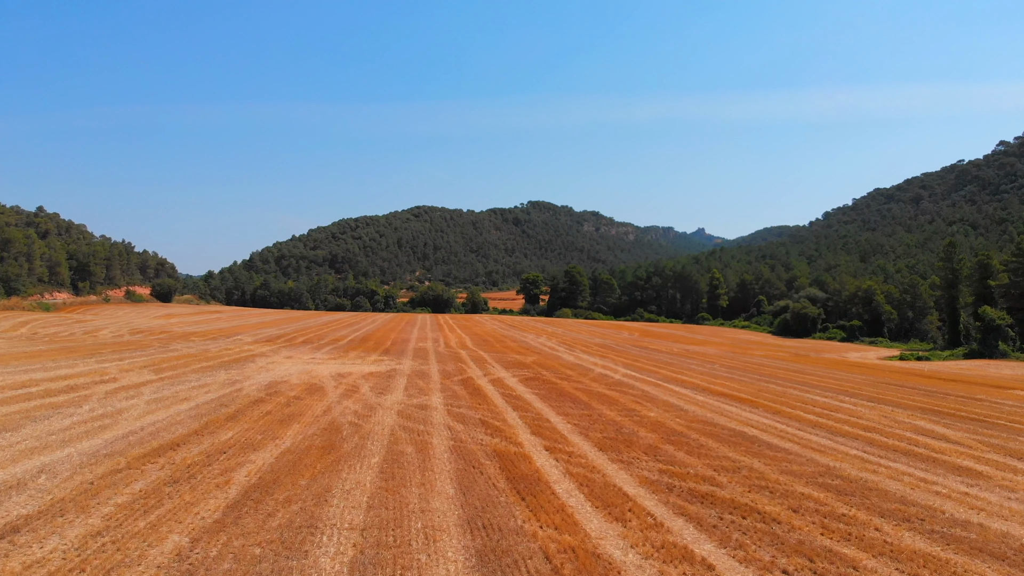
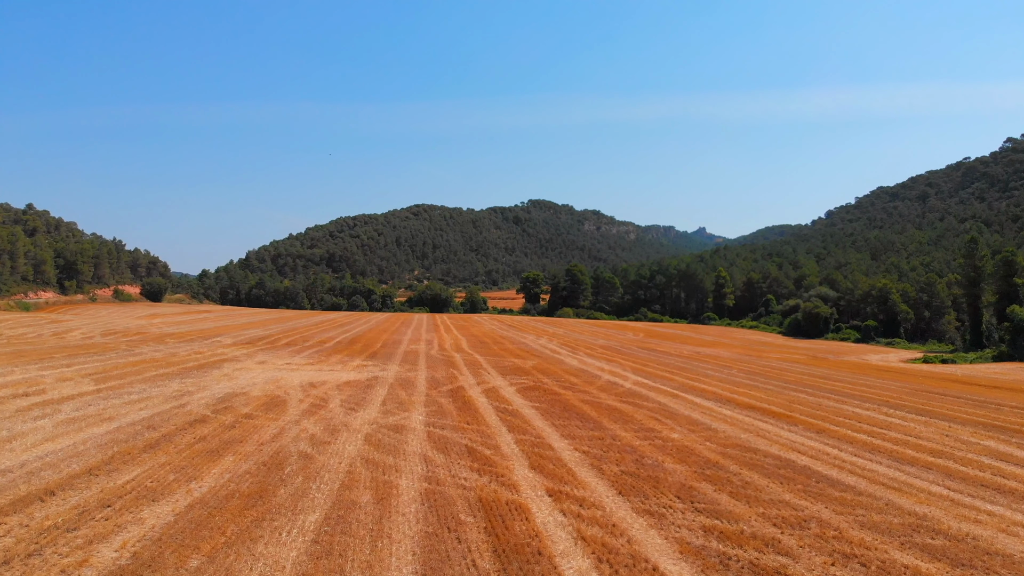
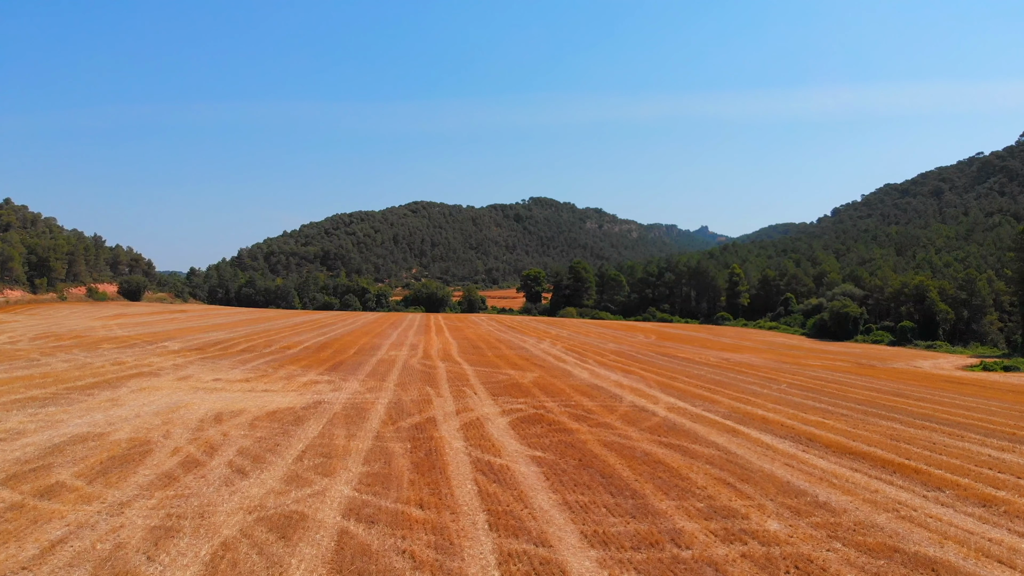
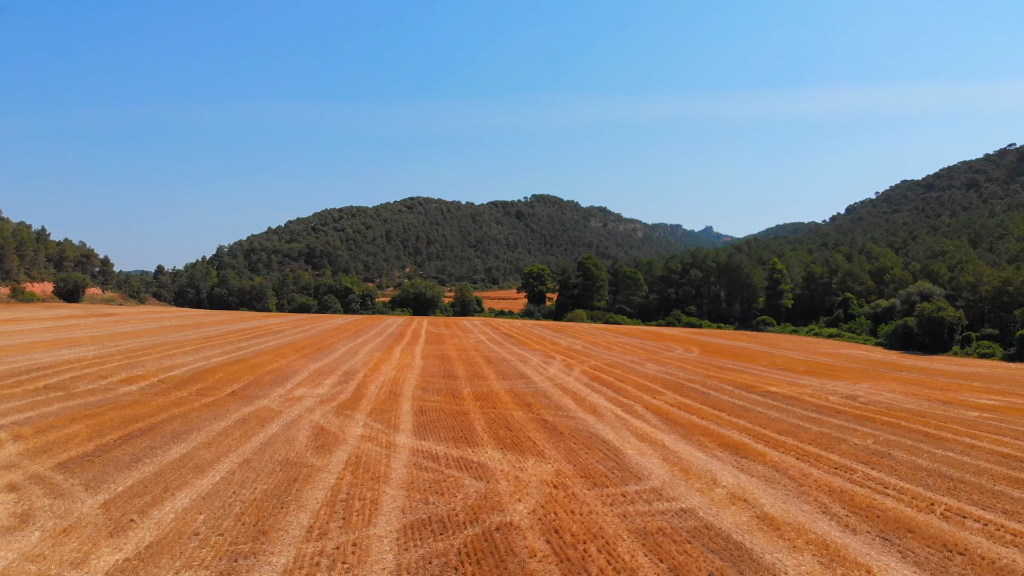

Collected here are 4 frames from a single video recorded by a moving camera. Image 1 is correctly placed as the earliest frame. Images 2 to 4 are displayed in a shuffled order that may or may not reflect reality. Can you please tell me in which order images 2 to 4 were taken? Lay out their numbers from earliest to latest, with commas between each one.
2, 3, 4
